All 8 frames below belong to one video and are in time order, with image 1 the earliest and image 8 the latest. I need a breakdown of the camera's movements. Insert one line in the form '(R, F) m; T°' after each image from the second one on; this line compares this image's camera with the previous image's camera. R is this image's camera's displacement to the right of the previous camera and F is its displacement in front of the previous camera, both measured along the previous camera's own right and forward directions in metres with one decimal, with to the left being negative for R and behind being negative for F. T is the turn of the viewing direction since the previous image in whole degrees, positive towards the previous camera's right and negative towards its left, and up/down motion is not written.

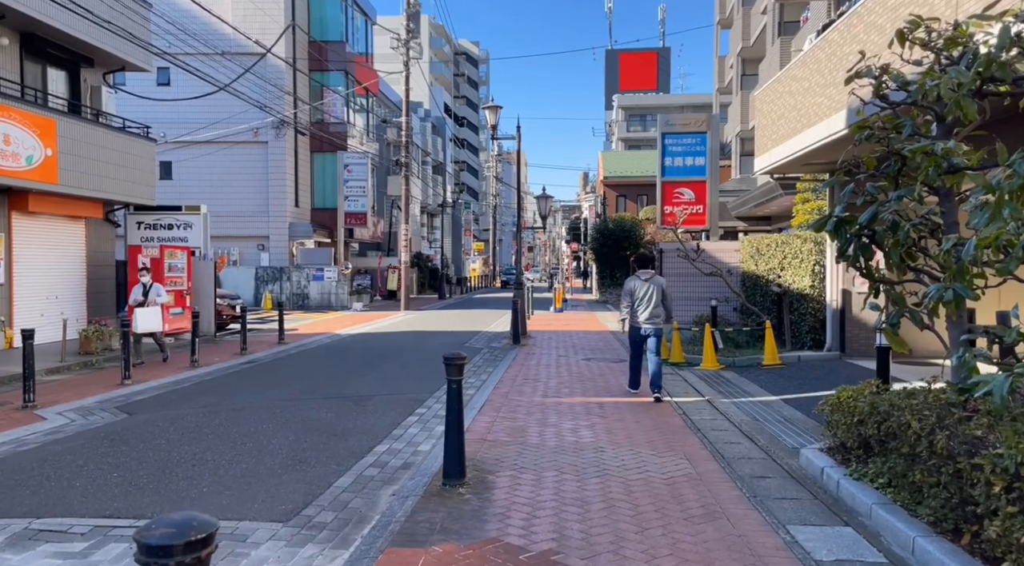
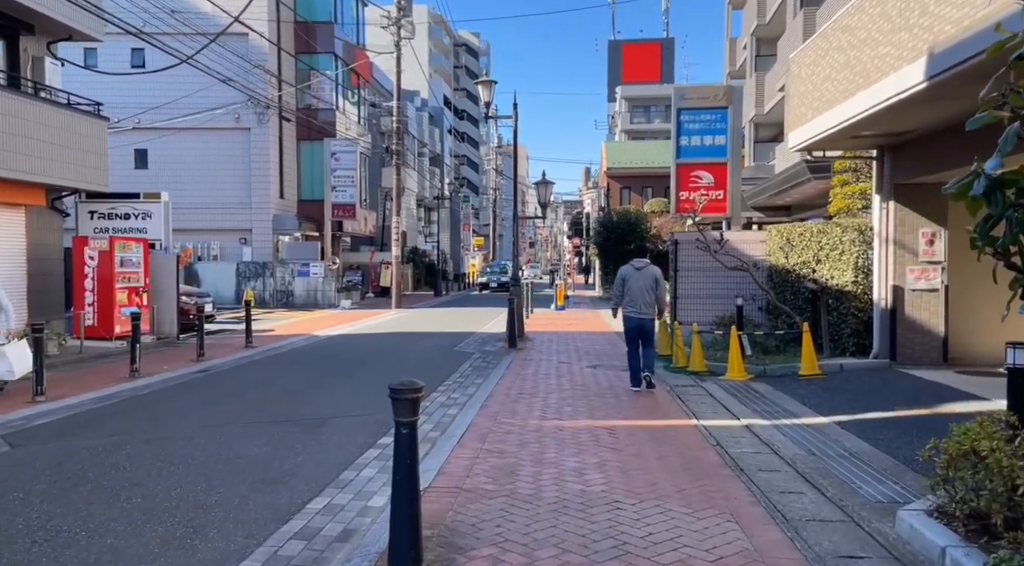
(+0.1, +2.1) m; 0°
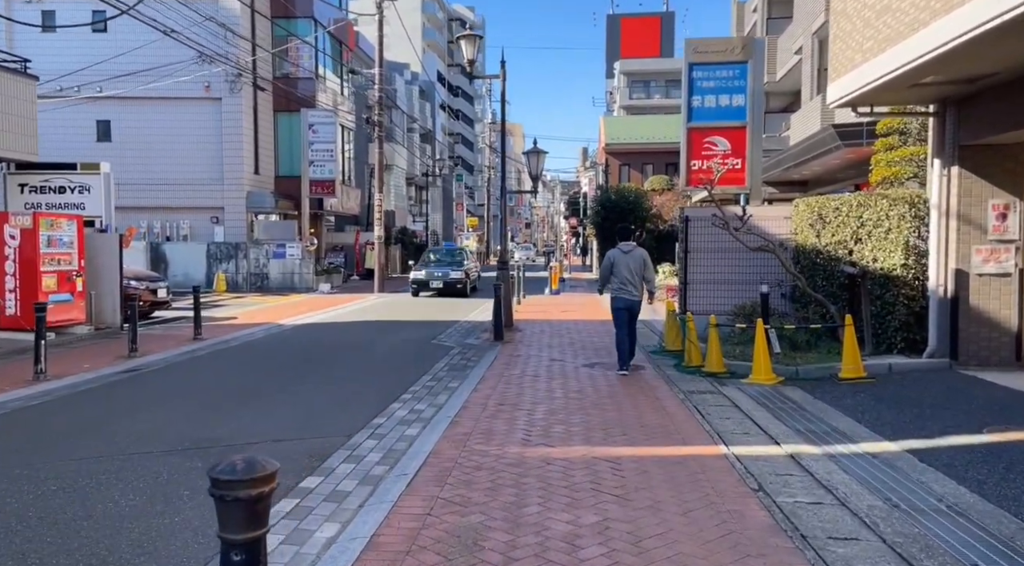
(+0.2, +2.2) m; 0°
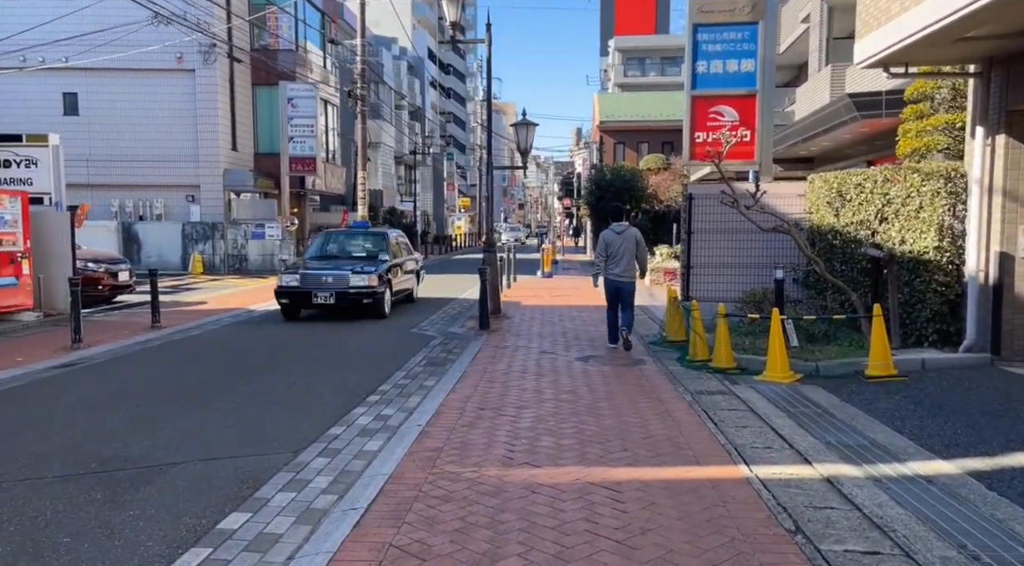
(+0.1, +1.3) m; 0°
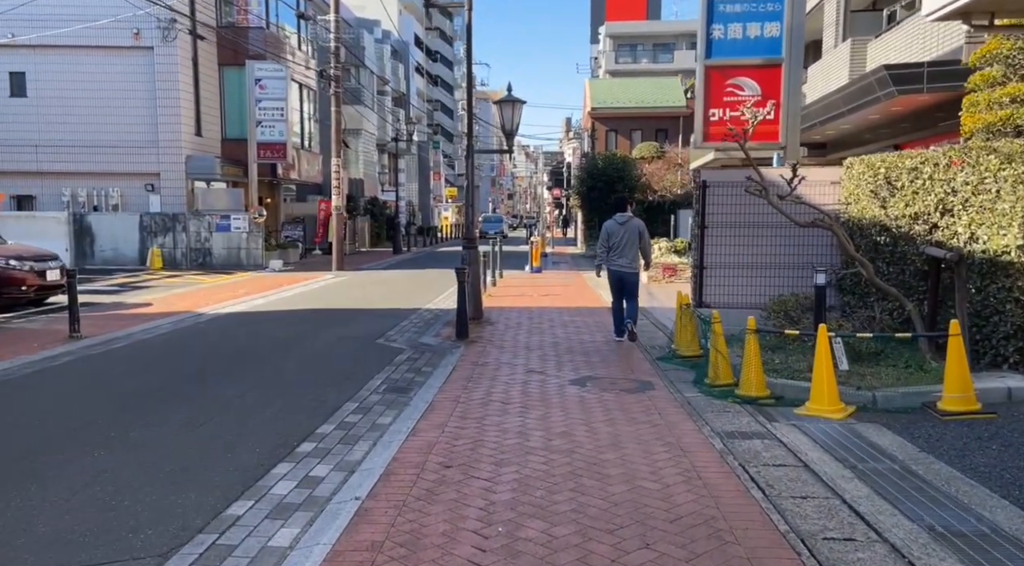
(+0.1, +2.0) m; +1°
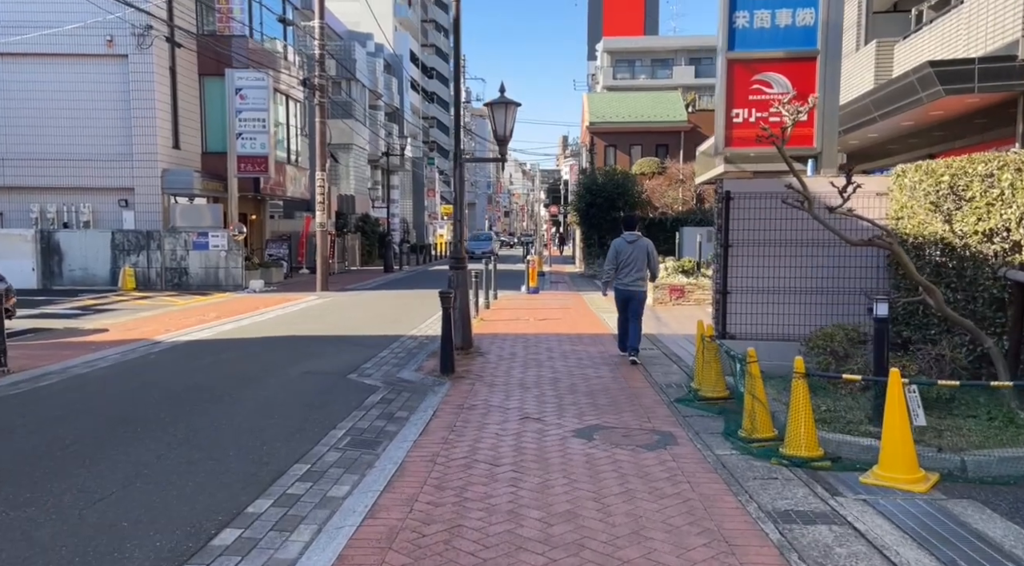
(+0.1, +1.5) m; 0°
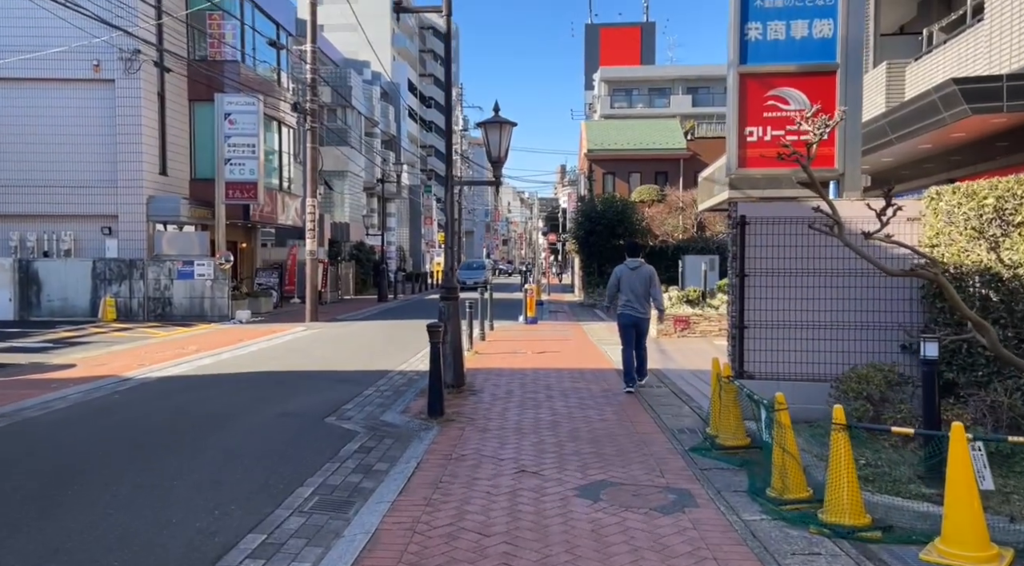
(0.0, +0.9) m; 0°
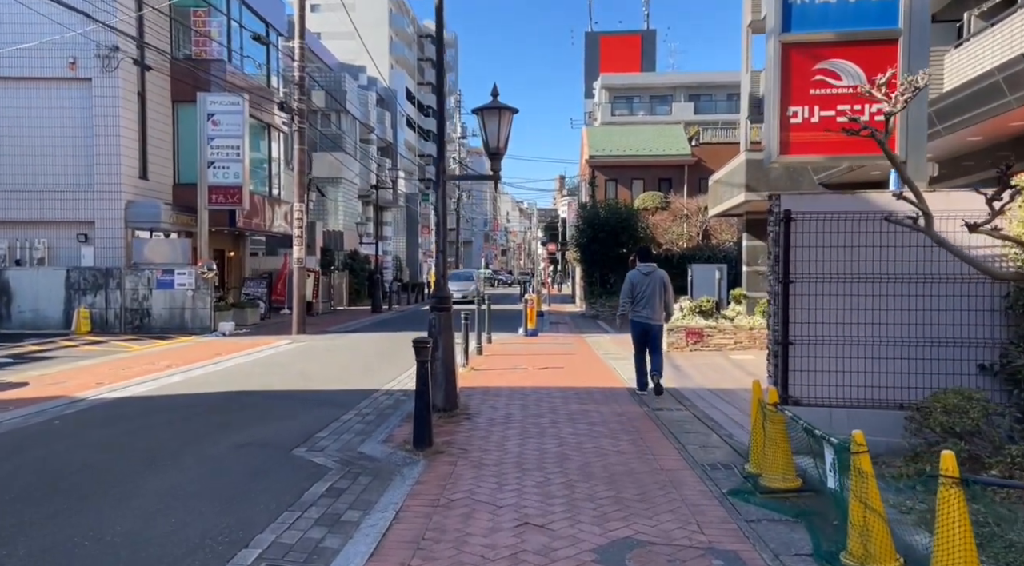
(0.0, +1.4) m; 0°
